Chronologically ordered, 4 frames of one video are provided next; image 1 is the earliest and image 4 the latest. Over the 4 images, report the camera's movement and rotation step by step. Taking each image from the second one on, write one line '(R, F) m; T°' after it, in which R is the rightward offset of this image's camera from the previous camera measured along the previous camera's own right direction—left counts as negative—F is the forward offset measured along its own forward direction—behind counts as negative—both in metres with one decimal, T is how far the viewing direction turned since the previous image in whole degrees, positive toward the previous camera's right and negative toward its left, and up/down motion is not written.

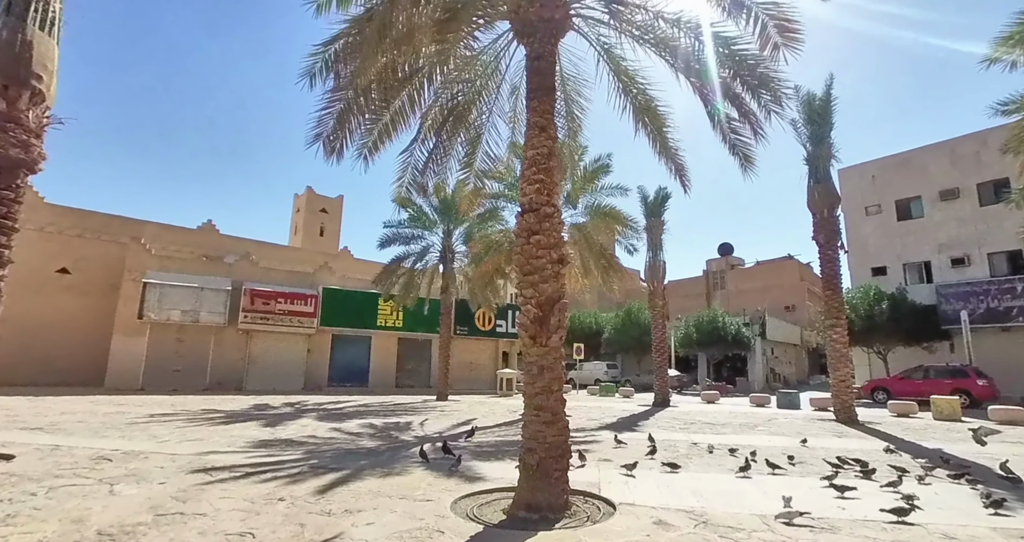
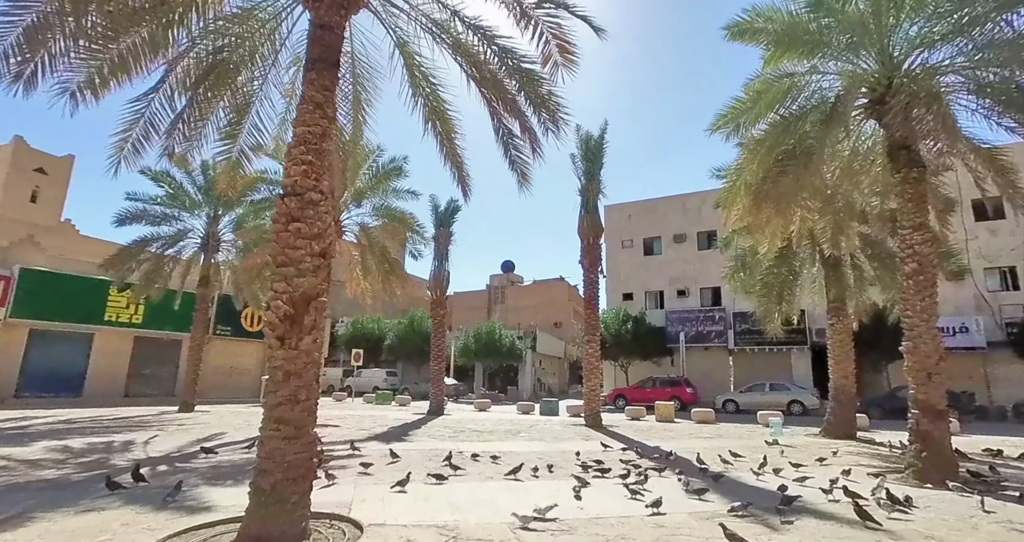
(+0.3, +0.3) m; +23°
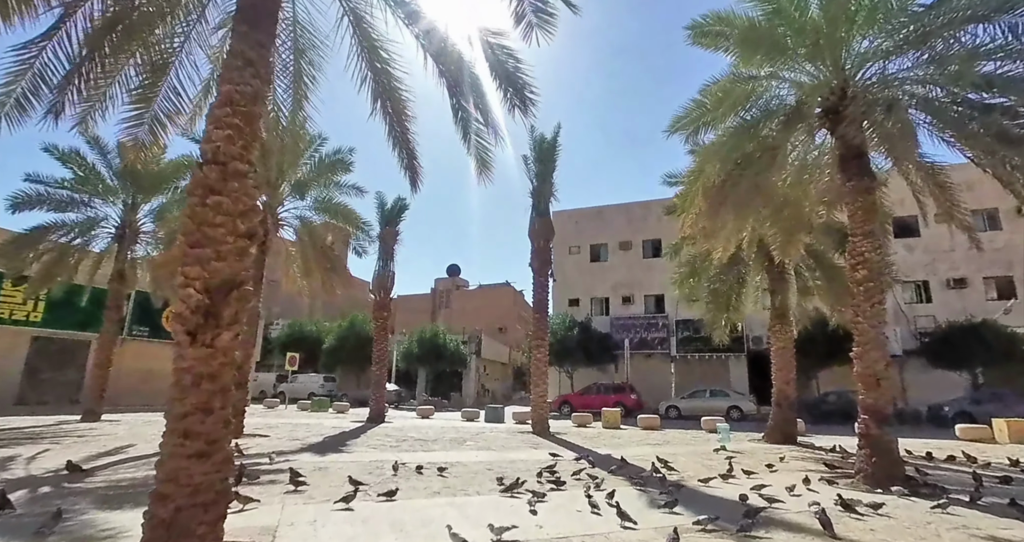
(-0.1, +0.5) m; +6°
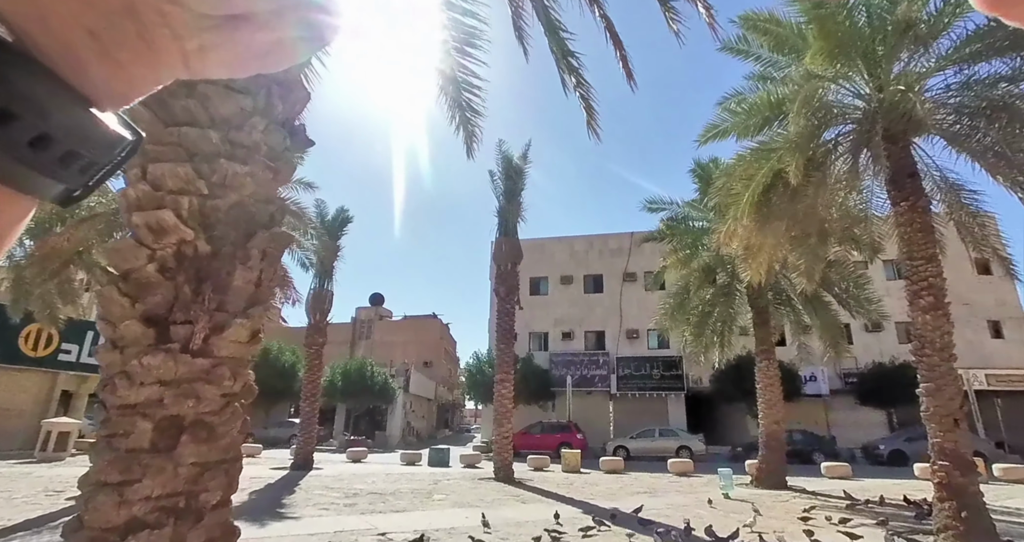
(-1.5, +2.0) m; +9°
